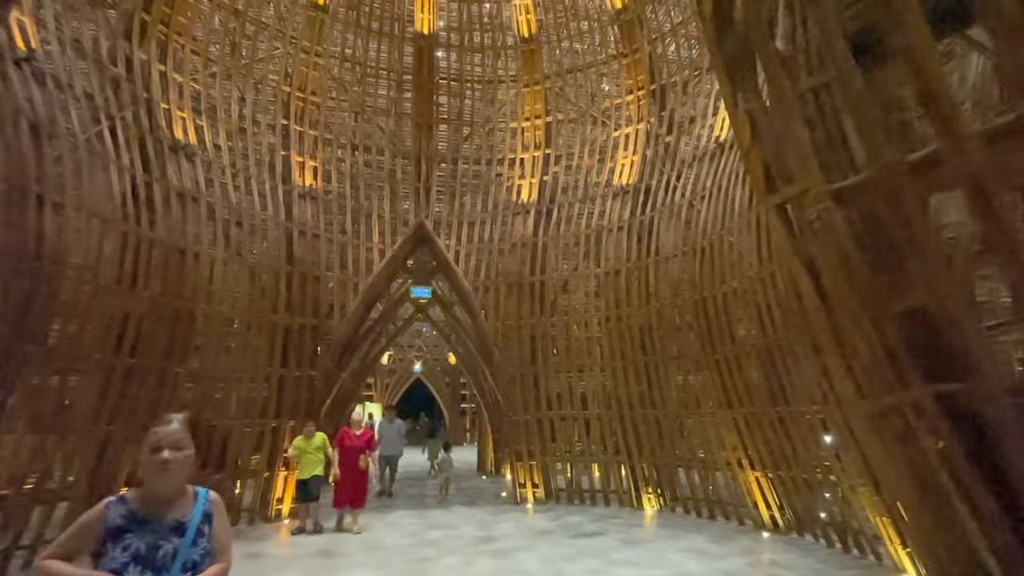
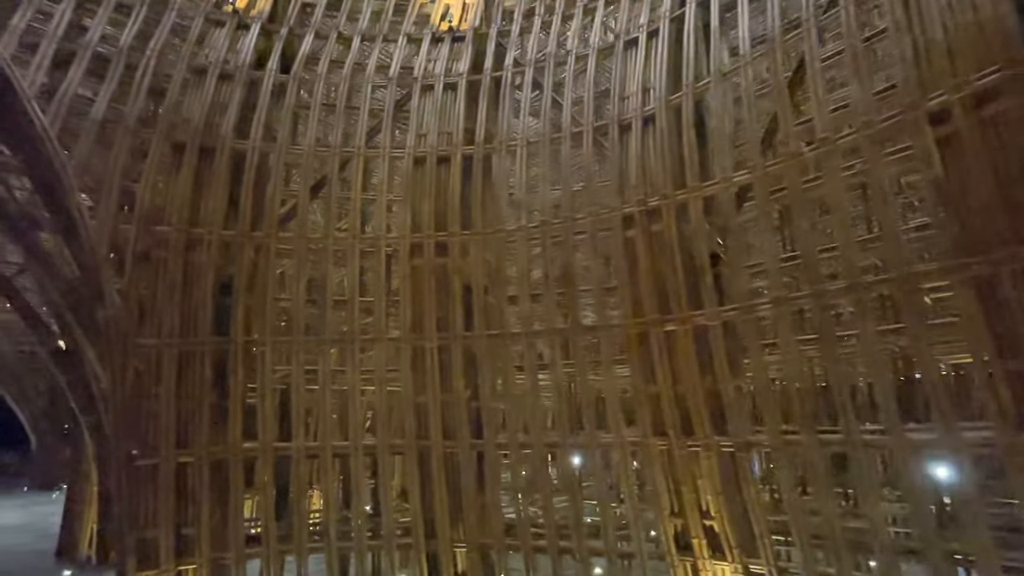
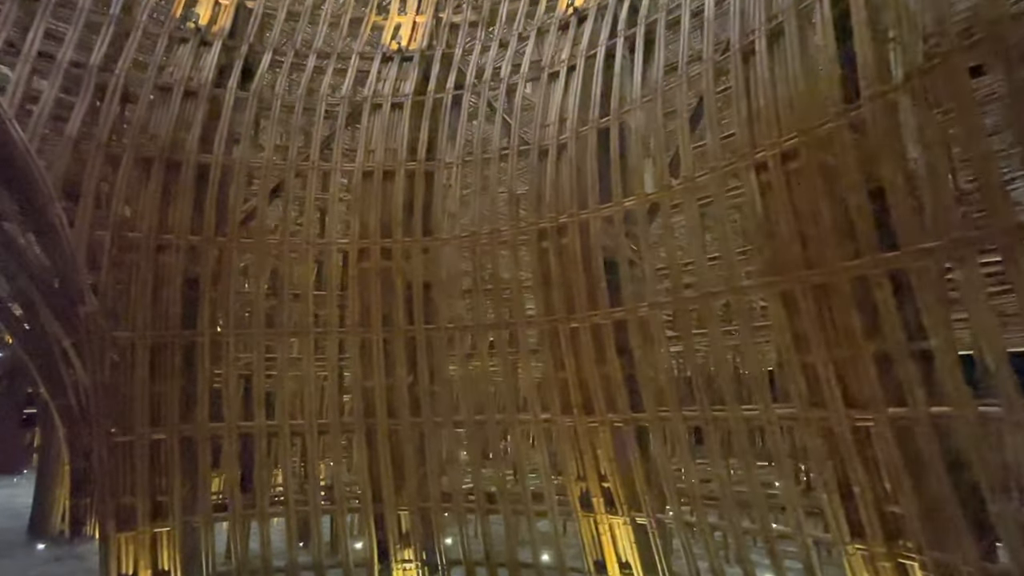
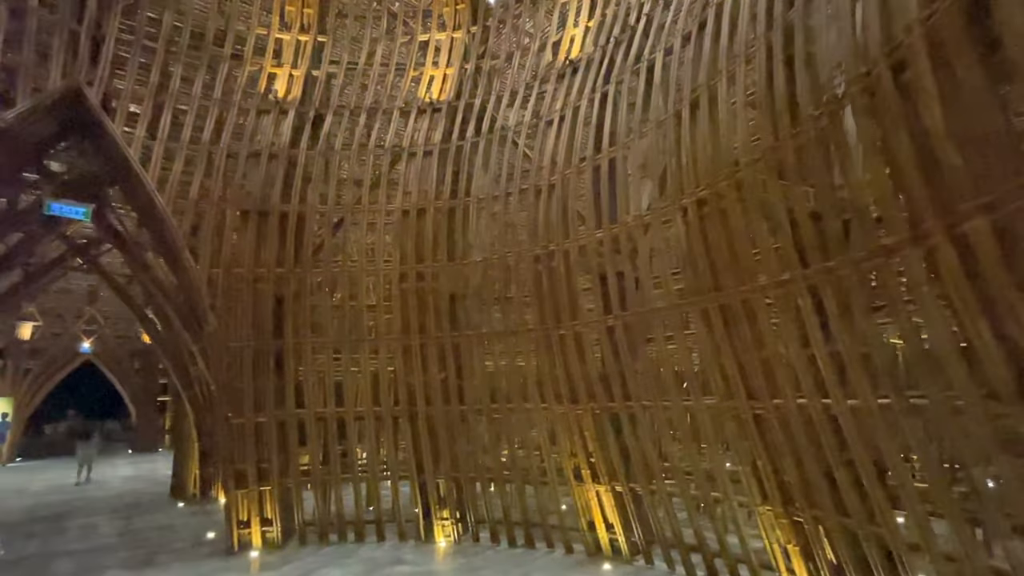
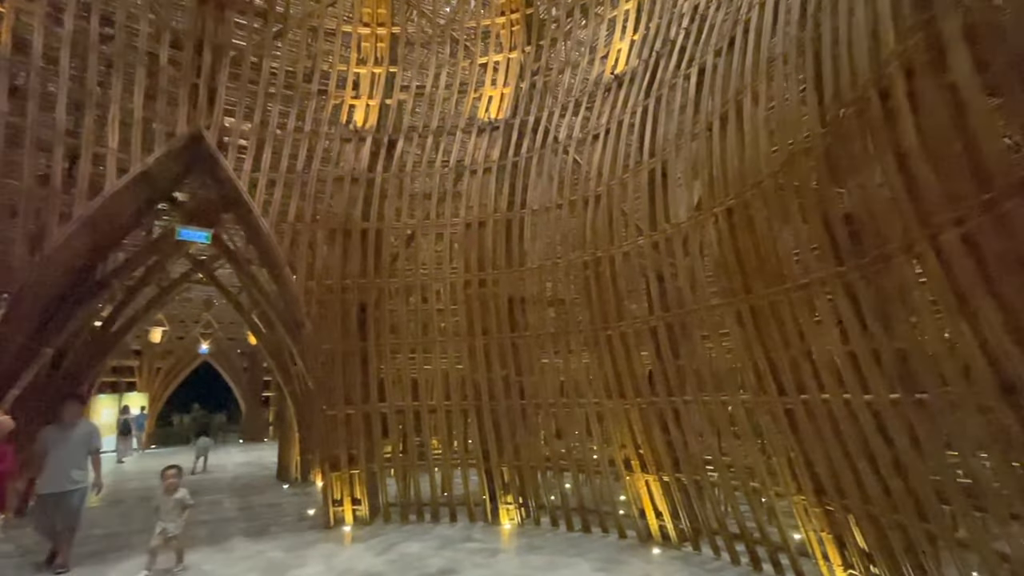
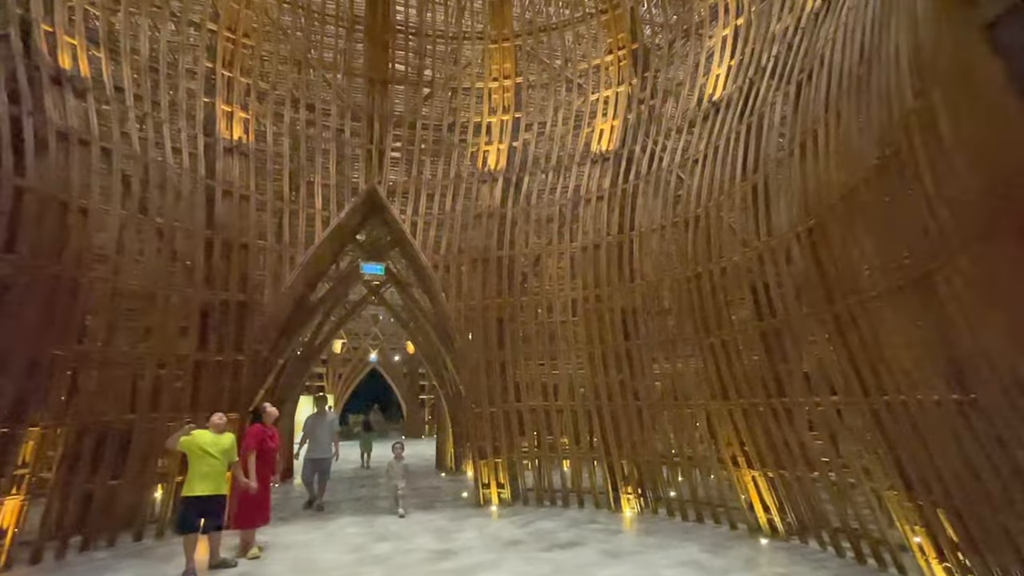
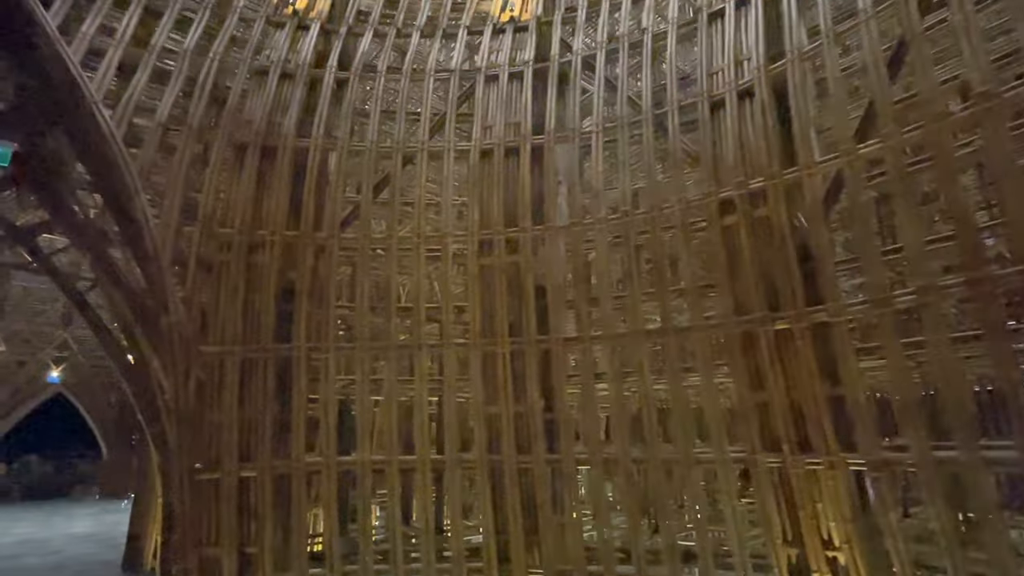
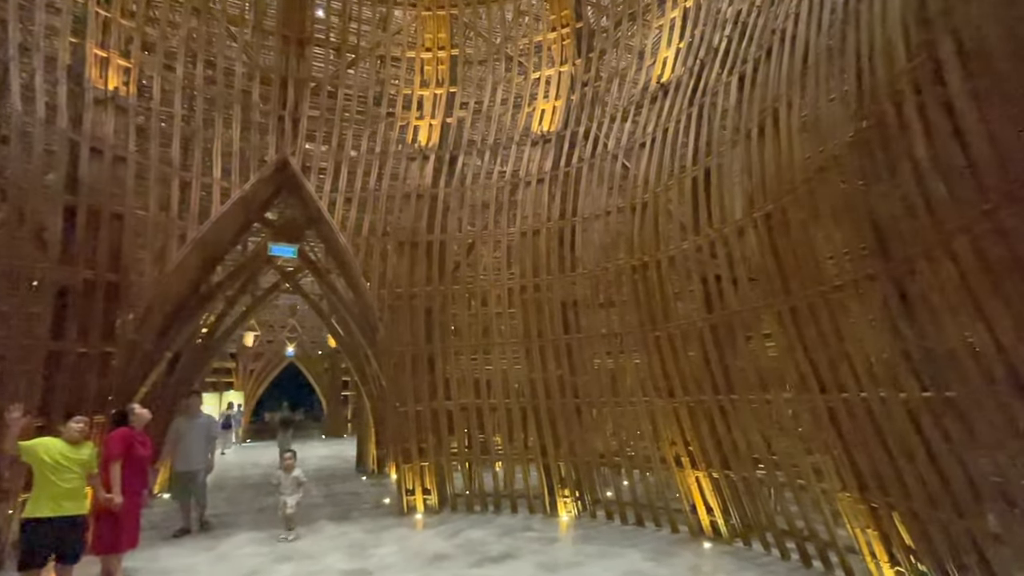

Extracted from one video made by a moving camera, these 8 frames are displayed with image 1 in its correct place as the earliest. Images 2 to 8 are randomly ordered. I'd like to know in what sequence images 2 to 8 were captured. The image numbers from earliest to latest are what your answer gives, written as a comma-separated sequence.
6, 8, 5, 4, 3, 2, 7
